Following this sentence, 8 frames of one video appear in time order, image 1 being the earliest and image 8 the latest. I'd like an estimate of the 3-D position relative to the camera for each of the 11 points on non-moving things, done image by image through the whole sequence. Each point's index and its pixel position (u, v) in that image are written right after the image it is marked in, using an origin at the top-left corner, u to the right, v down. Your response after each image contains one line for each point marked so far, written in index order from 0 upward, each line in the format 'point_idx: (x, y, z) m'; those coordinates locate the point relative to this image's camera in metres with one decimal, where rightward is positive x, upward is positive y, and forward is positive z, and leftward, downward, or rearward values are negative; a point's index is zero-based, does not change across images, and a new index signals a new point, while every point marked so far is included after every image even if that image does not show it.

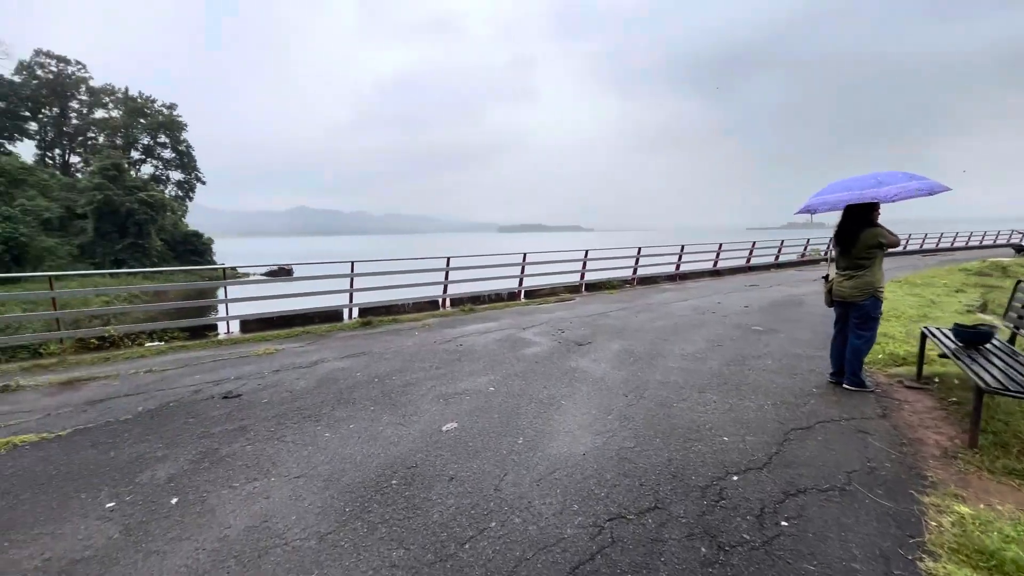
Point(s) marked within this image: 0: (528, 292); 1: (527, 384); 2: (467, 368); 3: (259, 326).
0: (+0.3, -0.1, +8.6) m
1: (+0.1, -0.7, +3.4) m
2: (-0.4, -0.7, +3.9) m
3: (-3.3, -0.5, +6.1) m
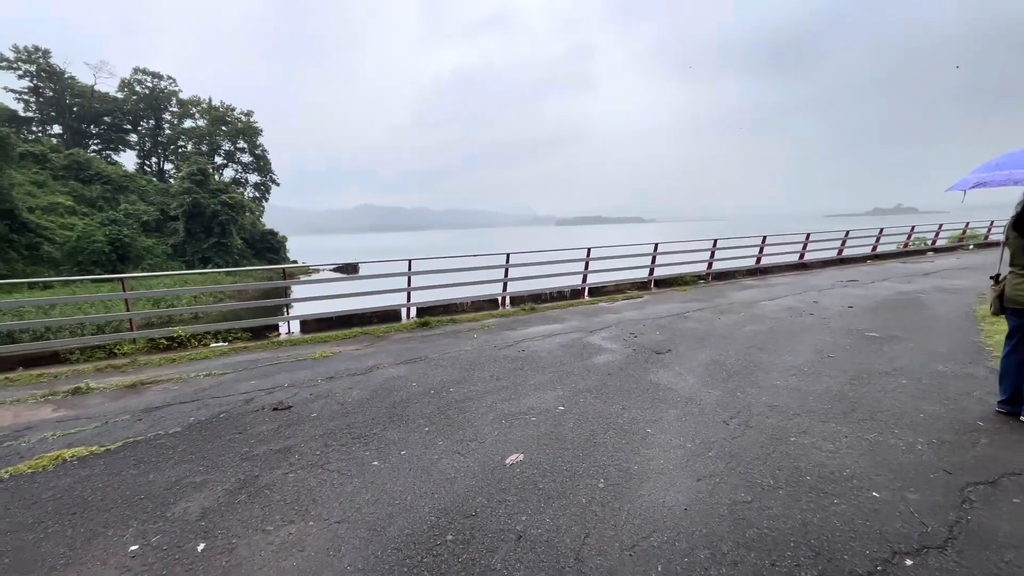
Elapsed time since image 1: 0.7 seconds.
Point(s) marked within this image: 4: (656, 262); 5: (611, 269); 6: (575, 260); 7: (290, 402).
0: (+1.4, 0.0, +8.0) m
1: (+0.6, -0.7, +2.9) m
2: (+0.2, -0.7, +3.5) m
3: (-2.5, -0.5, +6.0) m
4: (+2.7, +0.5, +8.6) m
5: (+1.8, +0.4, +8.4) m
6: (+1.1, +0.5, +8.4) m
7: (-1.6, -0.8, +3.3) m
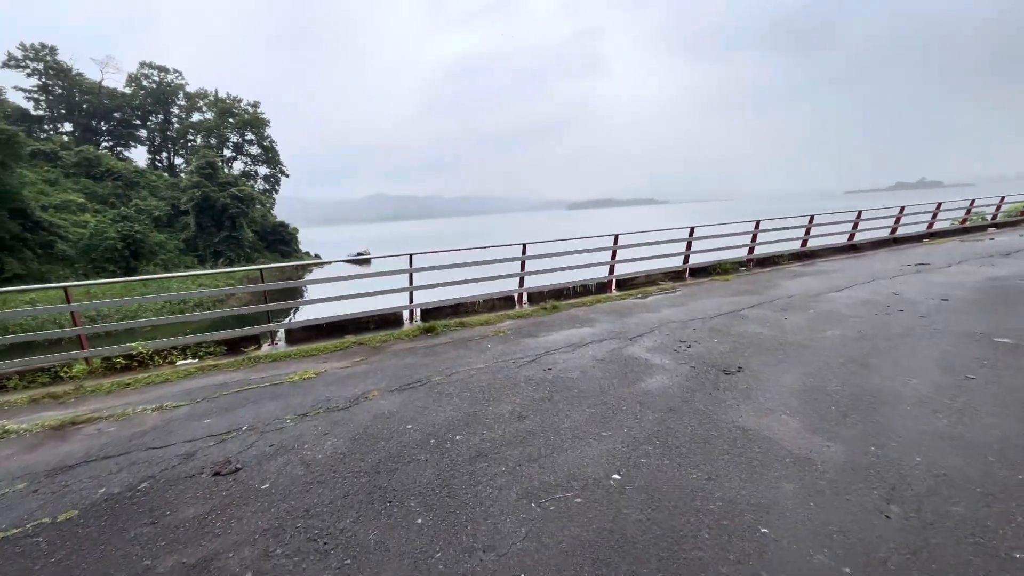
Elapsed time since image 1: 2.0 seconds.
0: (+1.6, +0.1, +7.0) m
1: (+0.7, -0.8, +2.0) m
2: (+0.3, -0.7, +2.6) m
3: (-2.3, -0.5, +5.1) m
4: (+2.9, +0.6, +7.6) m
5: (+2.1, +0.5, +7.4) m
6: (+1.4, +0.6, +7.4) m
7: (-1.4, -0.9, +2.5) m
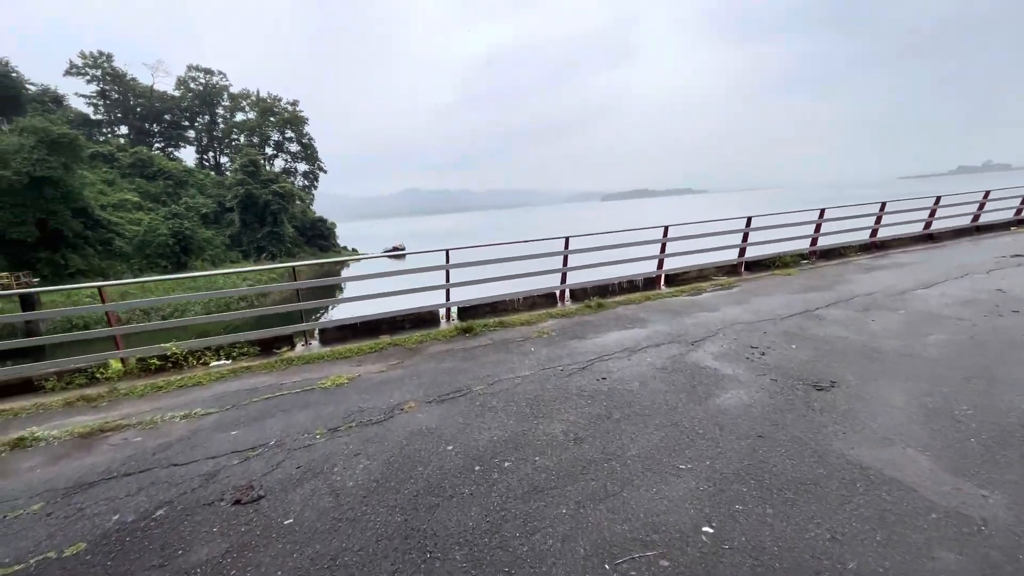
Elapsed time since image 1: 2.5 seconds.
0: (+2.2, +0.2, +6.5) m
1: (+0.9, -0.8, +1.6) m
2: (+0.6, -0.8, +2.2) m
3: (-1.8, -0.5, +4.9) m
4: (+3.6, +0.7, +7.0) m
5: (+2.7, +0.6, +6.8) m
6: (+2.0, +0.7, +6.9) m
7: (-1.2, -0.9, +2.2) m
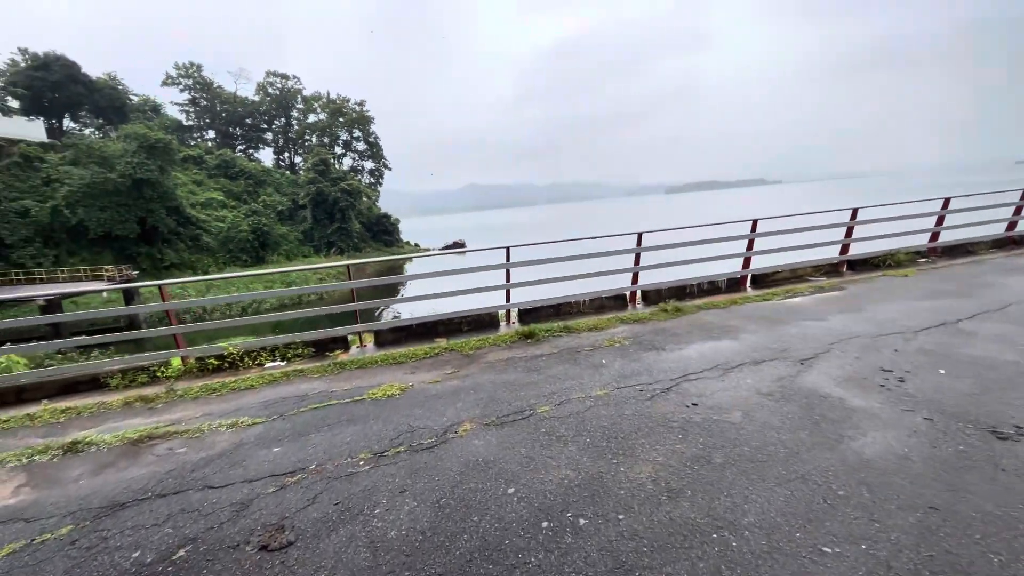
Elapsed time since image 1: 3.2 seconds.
0: (+3.0, +0.1, +5.7) m
1: (+1.1, -0.9, +1.0) m
2: (+0.9, -0.8, +1.7) m
3: (-1.2, -0.5, +4.7) m
4: (+4.4, +0.7, +6.1) m
5: (+3.5, +0.5, +6.0) m
6: (+2.9, +0.7, +6.2) m
7: (-0.9, -1.0, +1.9) m
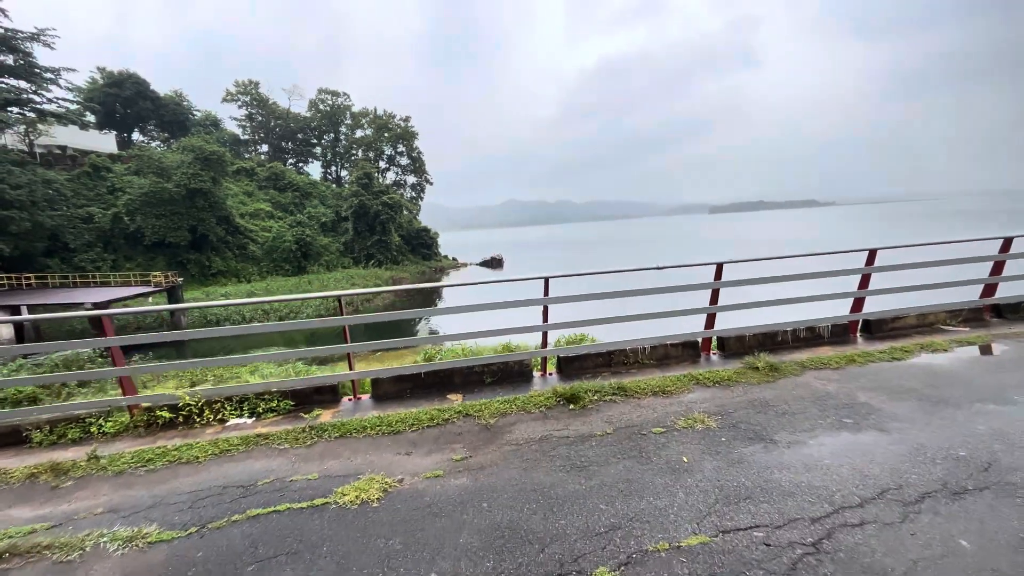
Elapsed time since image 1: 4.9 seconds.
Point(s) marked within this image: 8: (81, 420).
0: (+3.4, -0.3, +4.4) m
1: (+1.1, -1.1, -0.2) m
2: (+0.9, -1.1, +0.5) m
3: (-0.9, -0.8, +3.6) m
4: (+4.8, +0.1, +4.6) m
5: (+3.9, 0.0, +4.6) m
6: (+3.3, +0.2, +4.8) m
7: (-0.8, -1.2, +0.8) m
8: (-3.0, -0.9, +3.2) m
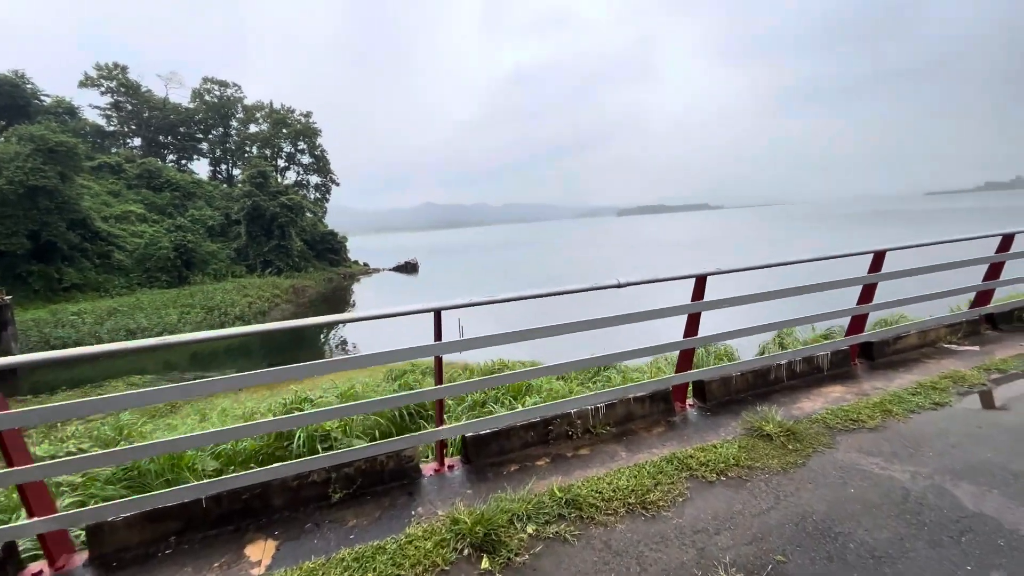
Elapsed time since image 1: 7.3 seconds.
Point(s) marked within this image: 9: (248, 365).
0: (+2.6, -0.4, +3.3) m
1: (+1.2, -1.2, -1.6) m
2: (+0.9, -1.2, -1.0) m
3: (-1.5, -1.0, +1.8) m
4: (+4.0, +0.1, +3.8) m
5: (+3.1, -0.1, +3.7) m
6: (+2.4, +0.1, +3.7) m
7: (-0.9, -1.3, -0.9) m
8: (-3.5, -1.2, +1.1) m
9: (-8.8, -2.6, +15.5) m
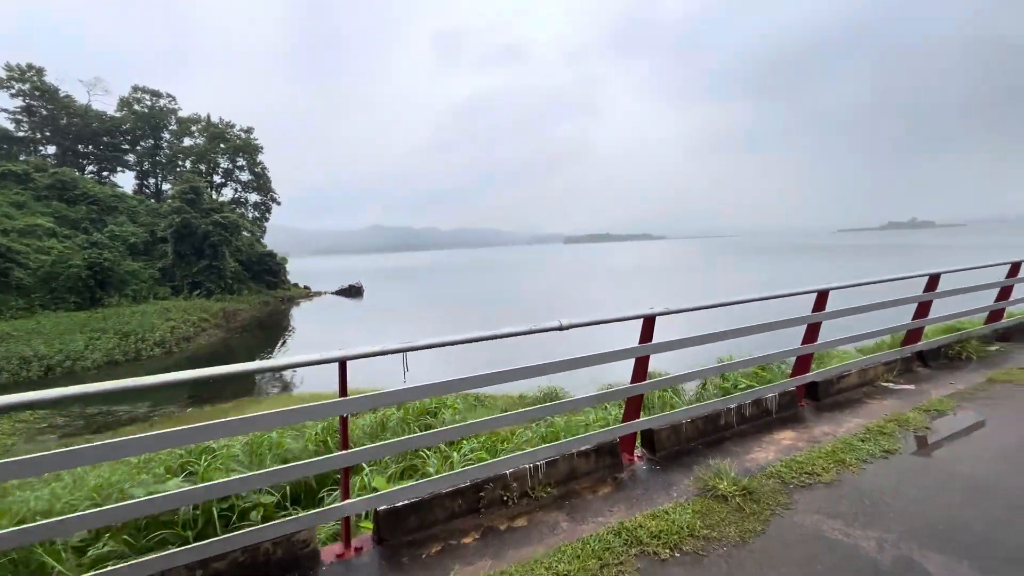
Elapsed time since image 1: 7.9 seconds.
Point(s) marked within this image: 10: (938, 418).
0: (+2.2, -0.7, +3.2) m
1: (+1.3, -1.2, -1.8) m
2: (+0.9, -1.2, -1.3) m
3: (-1.7, -1.1, +1.3) m
4: (+3.5, -0.3, +3.9) m
5: (+2.6, -0.3, +3.6) m
6: (+1.9, -0.2, +3.7) m
7: (-0.9, -1.3, -1.4) m
8: (-3.6, -1.2, +0.3) m
9: (-10.5, -3.3, +14.0) m
10: (+2.8, -0.9, +3.0) m
